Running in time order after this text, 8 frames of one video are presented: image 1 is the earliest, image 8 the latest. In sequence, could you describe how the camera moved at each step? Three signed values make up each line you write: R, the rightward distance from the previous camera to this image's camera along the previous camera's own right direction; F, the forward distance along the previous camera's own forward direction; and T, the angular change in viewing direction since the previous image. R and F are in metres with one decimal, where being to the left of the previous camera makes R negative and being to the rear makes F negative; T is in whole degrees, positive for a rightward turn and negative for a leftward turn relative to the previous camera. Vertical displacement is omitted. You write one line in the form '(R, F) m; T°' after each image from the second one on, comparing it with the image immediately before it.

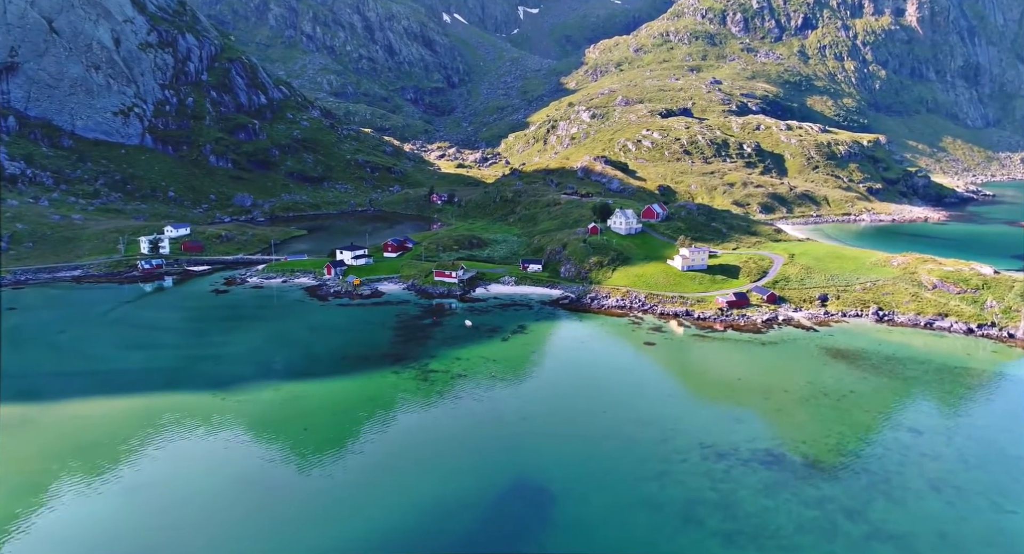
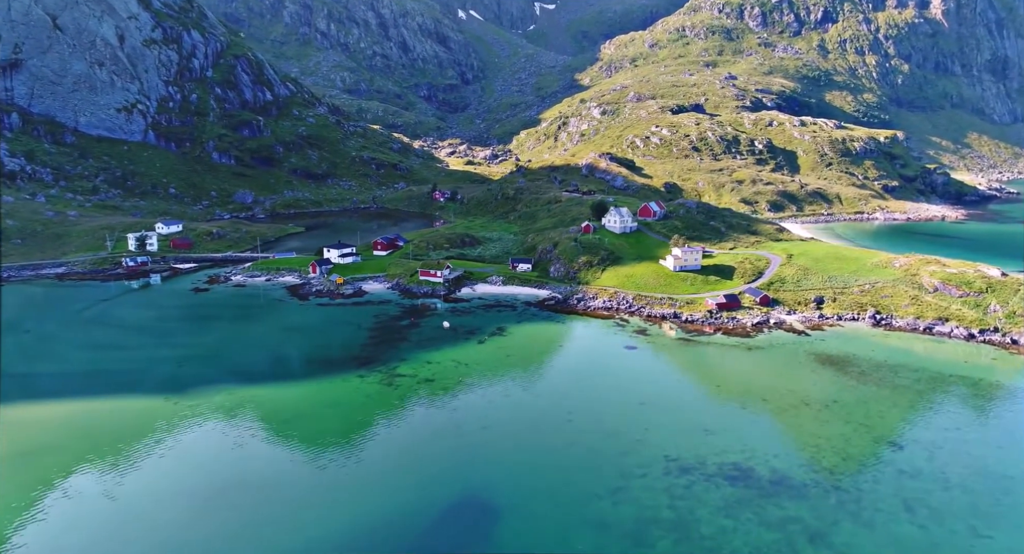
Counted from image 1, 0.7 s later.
(+4.6, +2.2) m; -2°
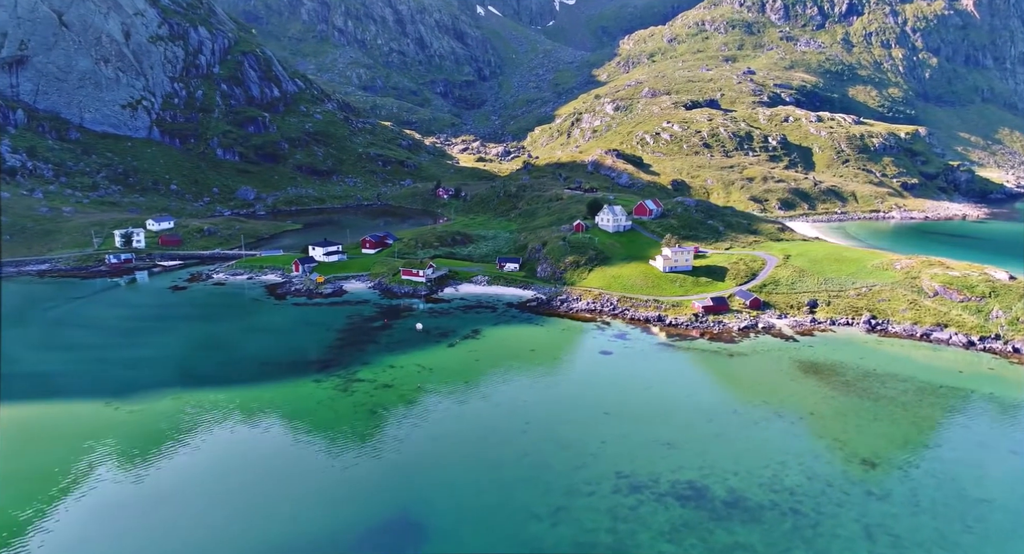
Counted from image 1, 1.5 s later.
(+5.4, +2.4) m; -2°
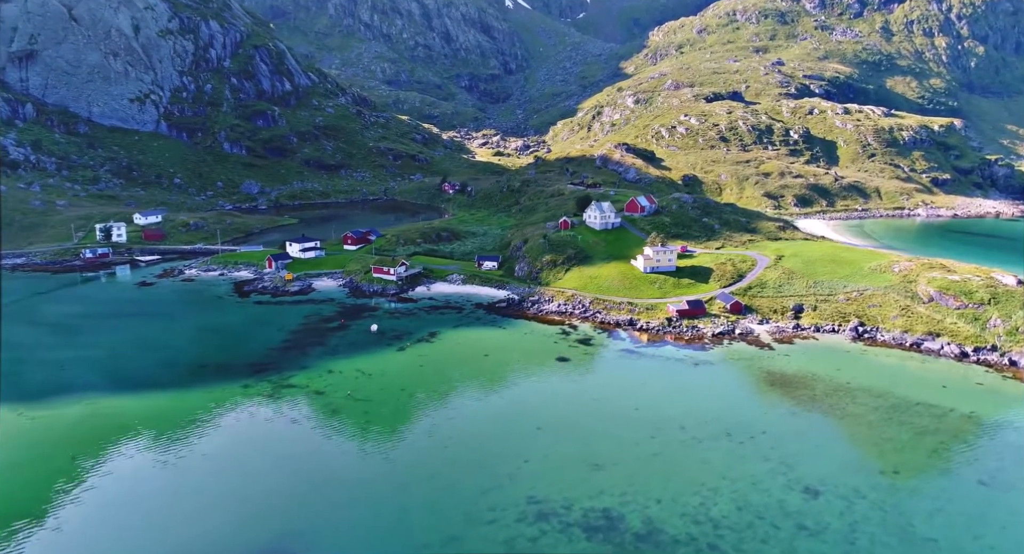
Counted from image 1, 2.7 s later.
(+8.2, +3.5) m; -3°
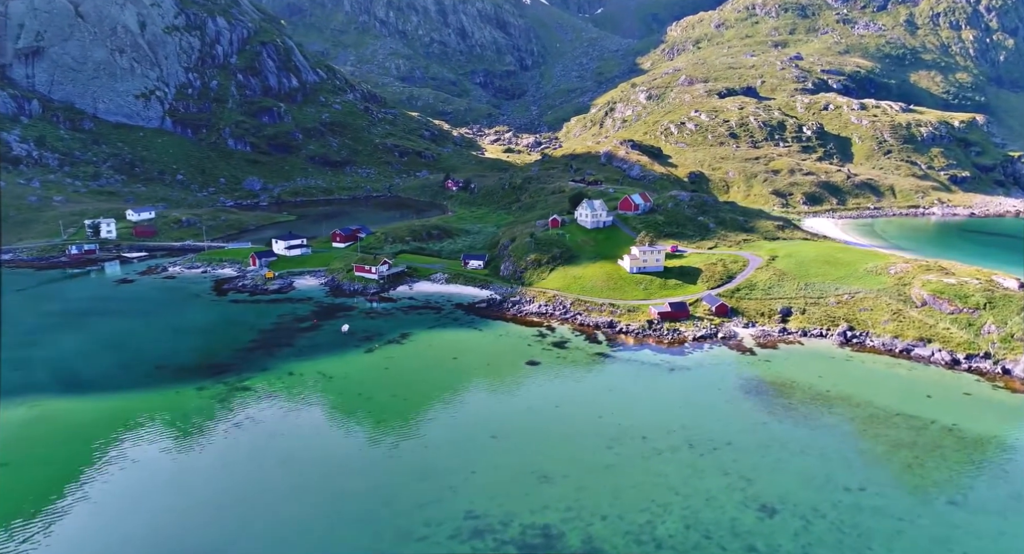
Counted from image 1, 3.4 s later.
(+4.9, +1.9) m; -2°
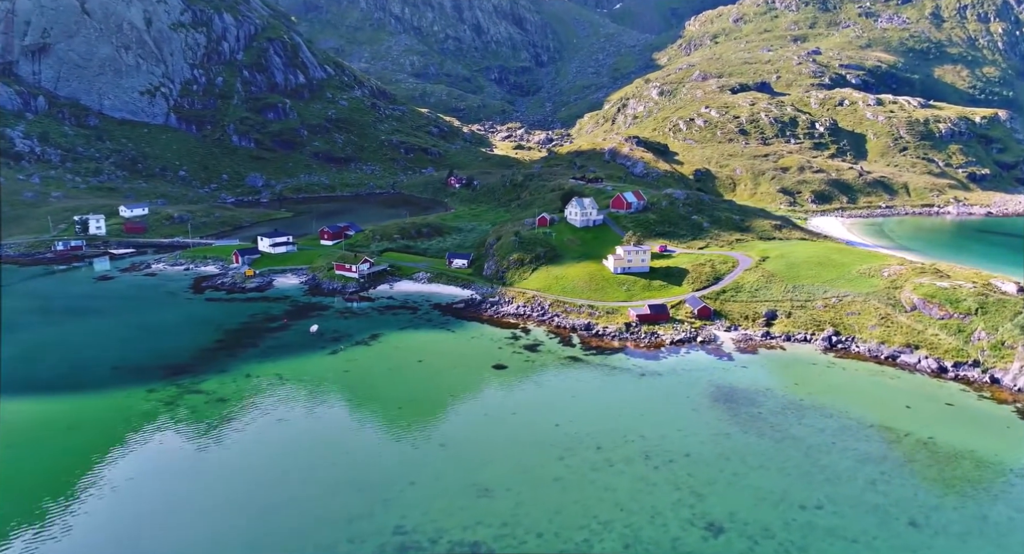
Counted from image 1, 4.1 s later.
(+5.0, +1.8) m; -2°
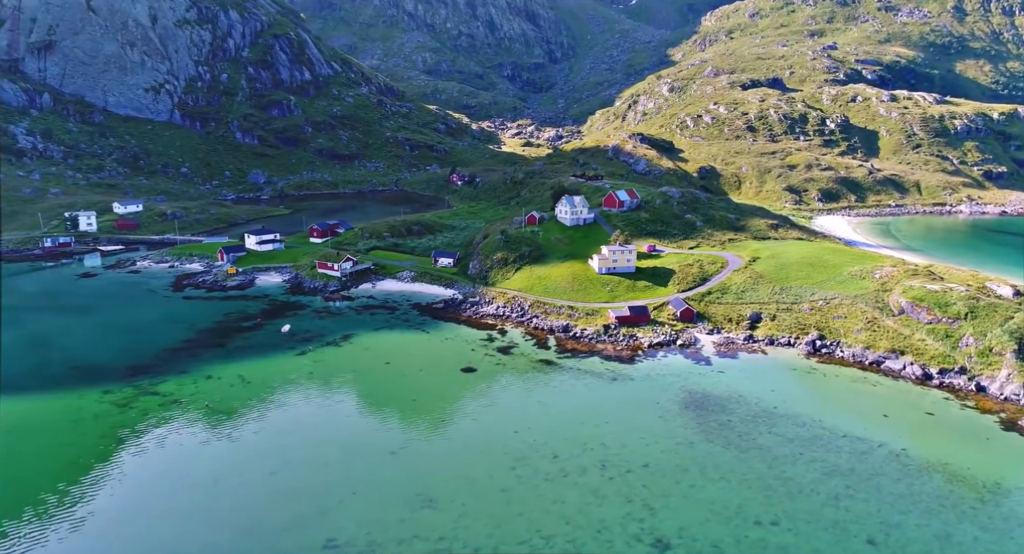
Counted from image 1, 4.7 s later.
(+4.4, +1.5) m; -1°
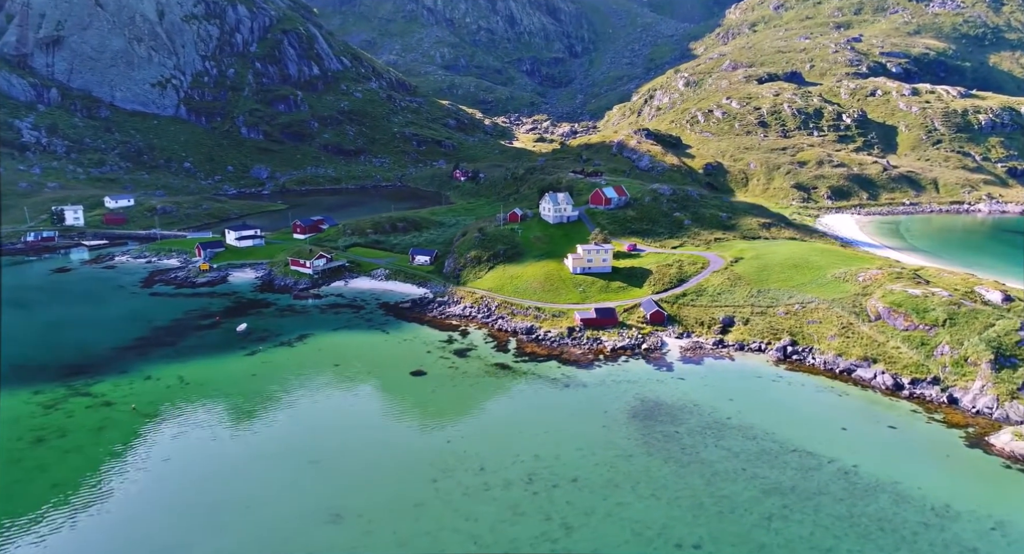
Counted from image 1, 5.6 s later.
(+6.6, +2.1) m; -2°
